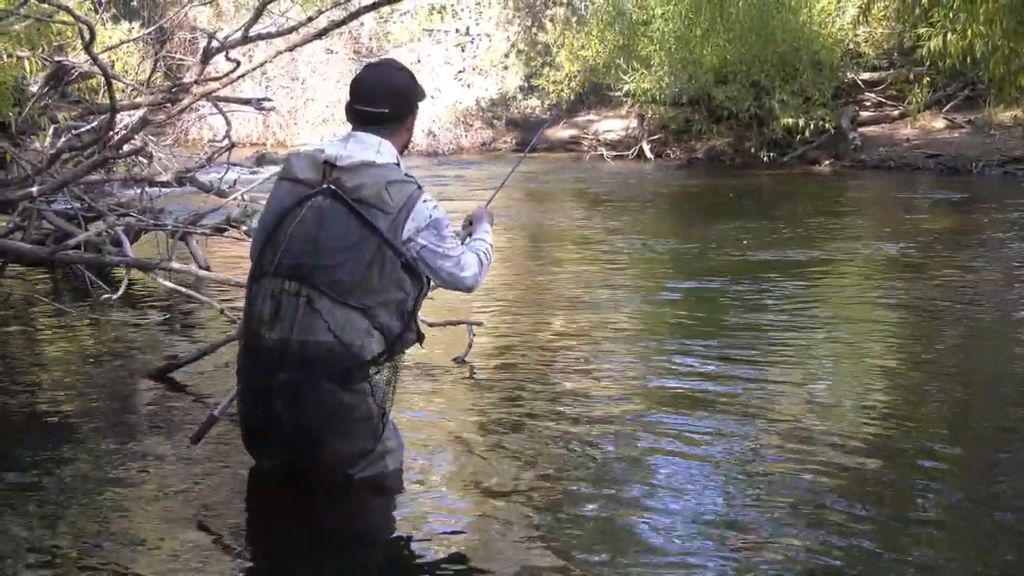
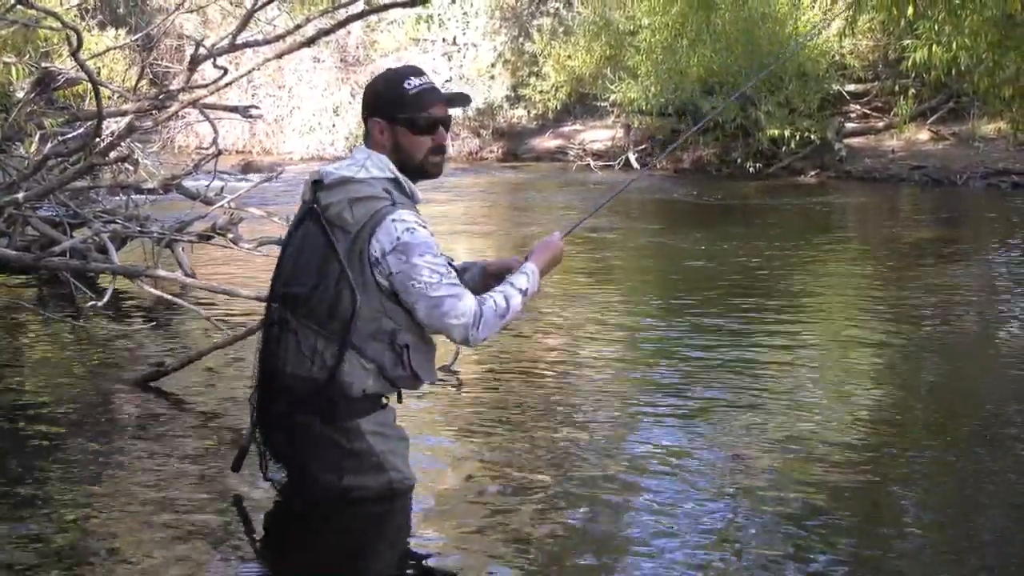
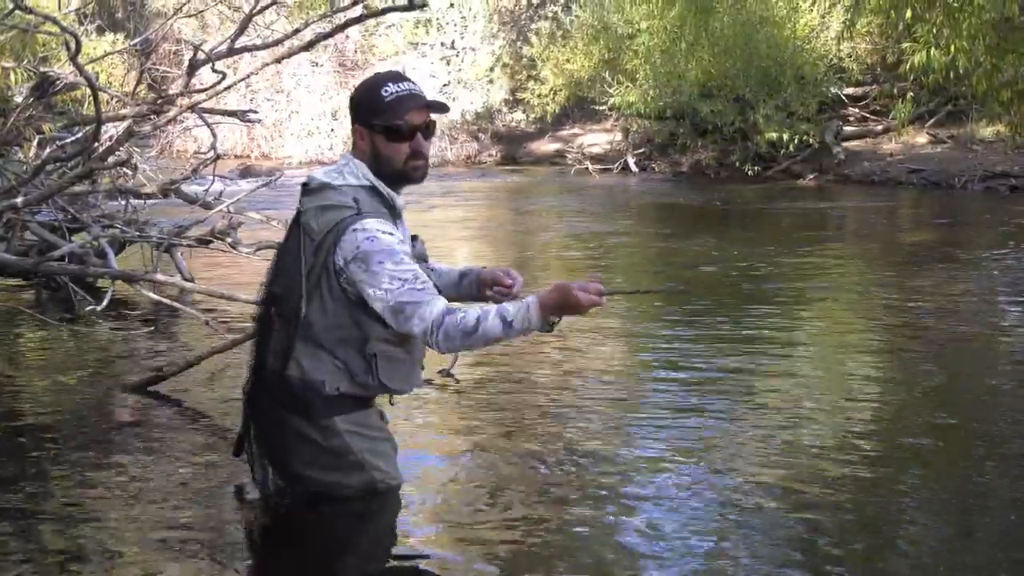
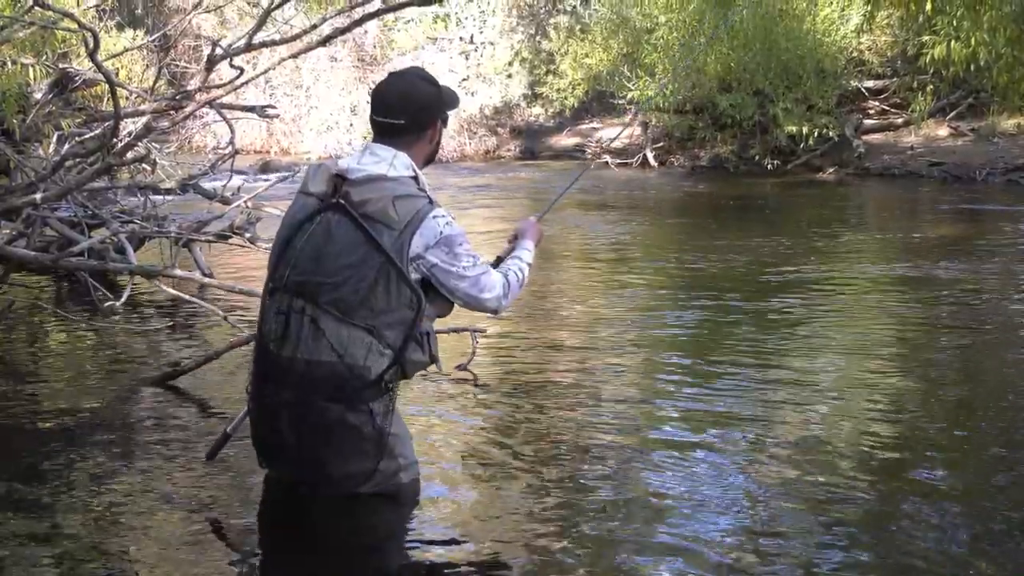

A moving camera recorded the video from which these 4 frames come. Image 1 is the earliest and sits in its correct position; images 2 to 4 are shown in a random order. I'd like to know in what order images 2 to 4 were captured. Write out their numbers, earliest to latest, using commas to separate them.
4, 2, 3
